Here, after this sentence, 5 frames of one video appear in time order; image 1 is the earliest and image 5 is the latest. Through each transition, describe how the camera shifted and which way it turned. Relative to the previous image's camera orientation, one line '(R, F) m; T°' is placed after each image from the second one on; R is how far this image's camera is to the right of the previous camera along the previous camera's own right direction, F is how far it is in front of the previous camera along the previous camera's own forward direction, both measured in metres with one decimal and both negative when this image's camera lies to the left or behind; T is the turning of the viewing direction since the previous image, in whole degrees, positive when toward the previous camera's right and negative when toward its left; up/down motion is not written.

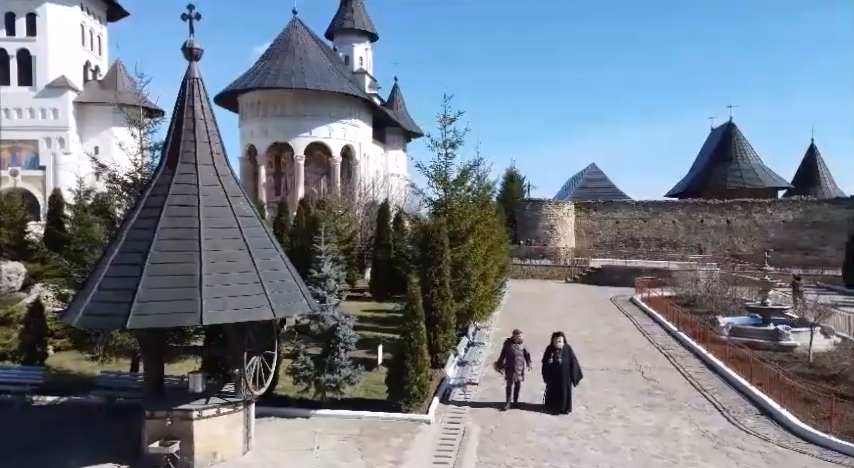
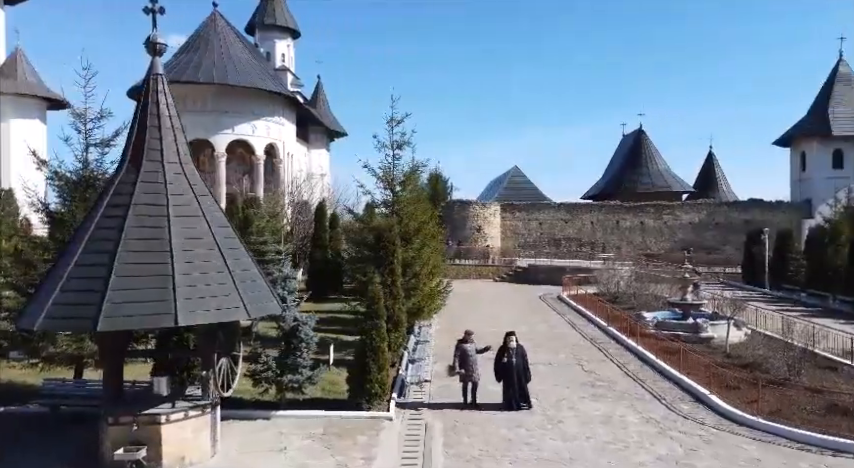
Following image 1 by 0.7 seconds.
(-0.6, -0.1) m; +8°
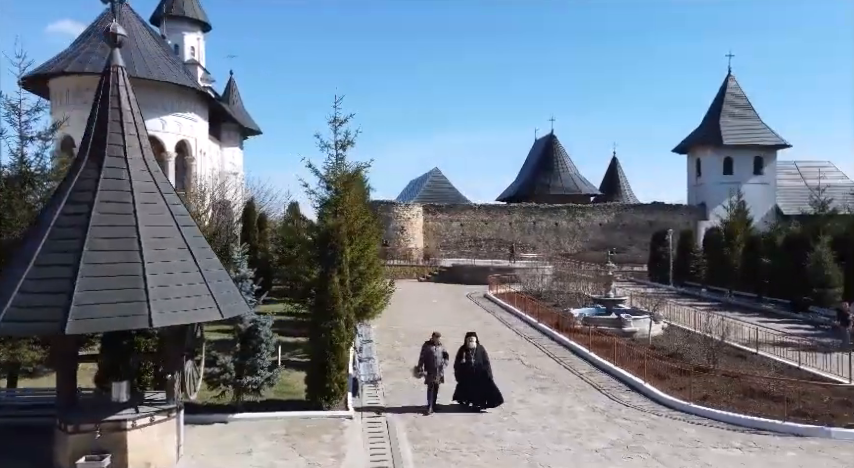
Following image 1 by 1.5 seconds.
(-0.7, -0.1) m; +8°
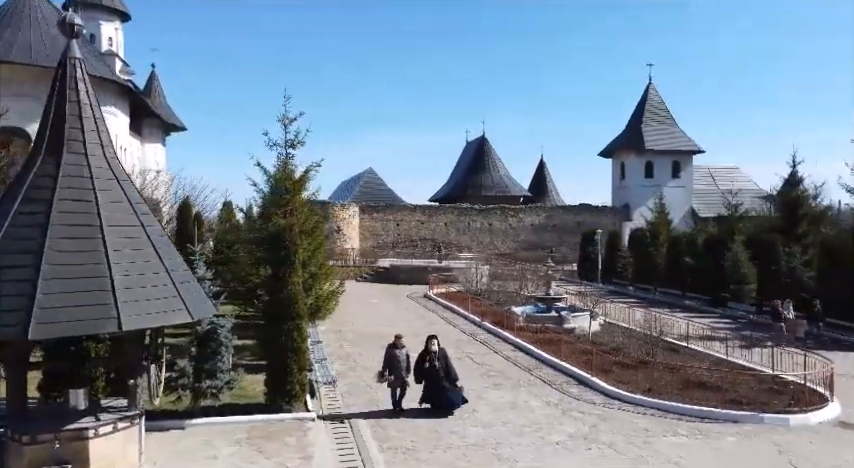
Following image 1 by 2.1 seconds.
(-0.5, 0.0) m; +7°
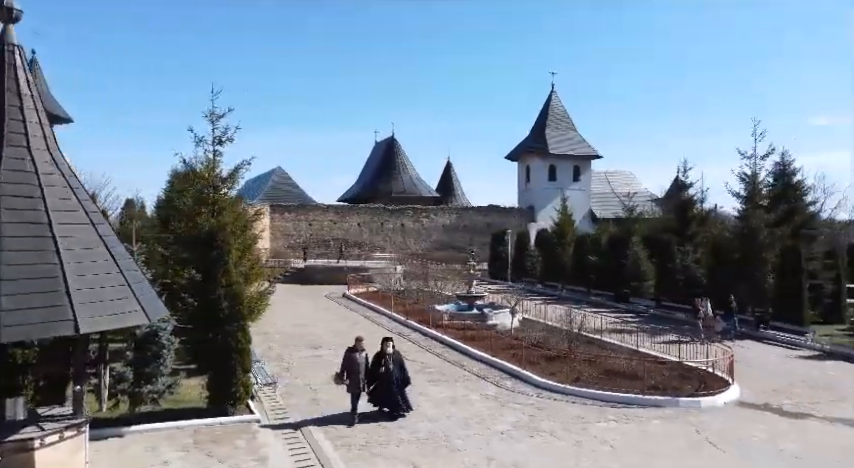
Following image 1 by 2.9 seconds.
(-0.6, -0.1) m; +9°
